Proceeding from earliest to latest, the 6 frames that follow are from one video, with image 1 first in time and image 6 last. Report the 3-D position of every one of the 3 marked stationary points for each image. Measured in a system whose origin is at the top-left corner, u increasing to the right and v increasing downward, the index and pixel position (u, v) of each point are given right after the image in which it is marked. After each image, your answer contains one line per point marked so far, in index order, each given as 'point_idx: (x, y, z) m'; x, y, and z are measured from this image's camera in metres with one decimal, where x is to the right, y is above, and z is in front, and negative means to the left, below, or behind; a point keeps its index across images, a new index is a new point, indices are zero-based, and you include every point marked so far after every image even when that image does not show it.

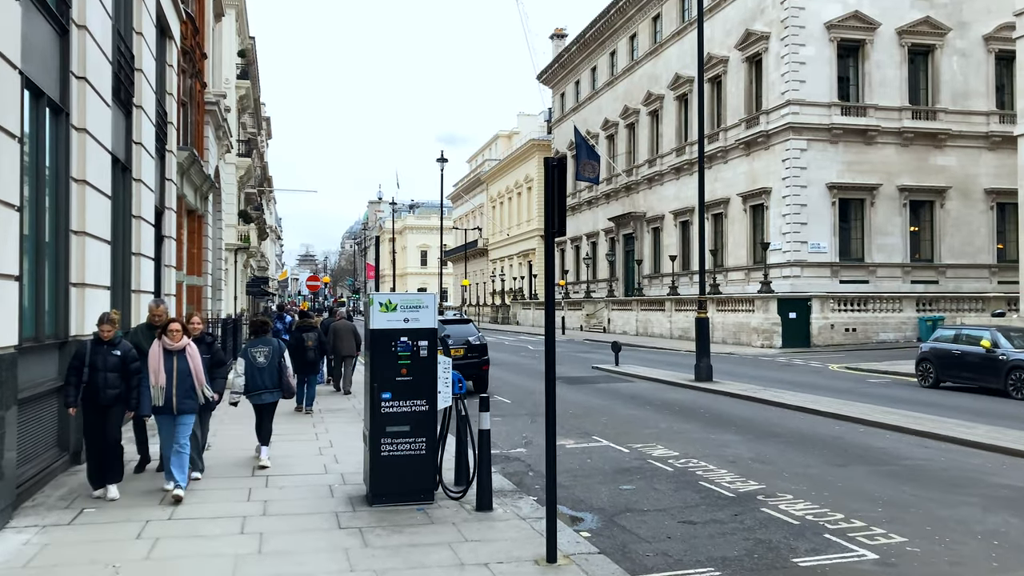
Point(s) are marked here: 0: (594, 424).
0: (+1.2, -2.0, +12.3) m
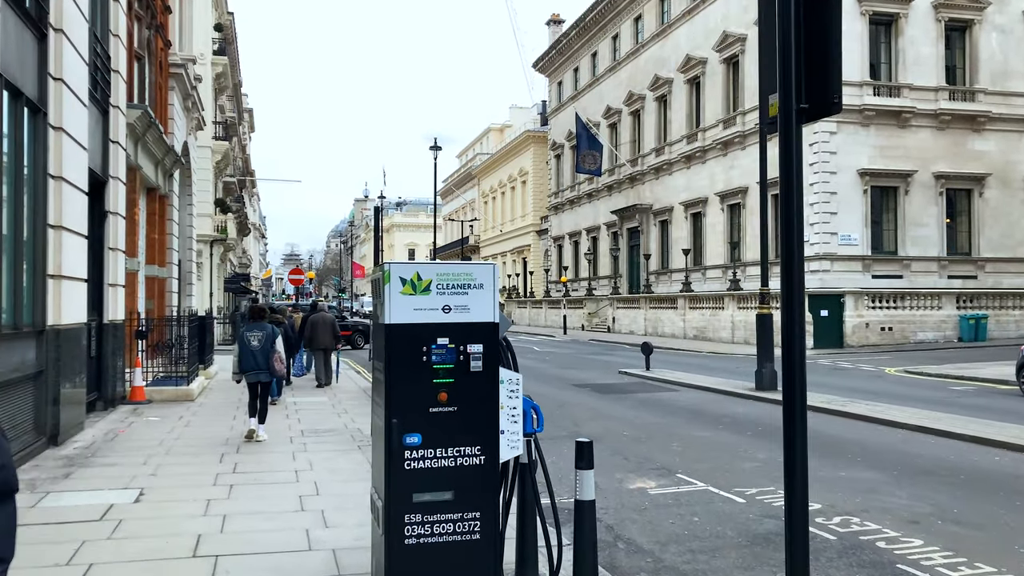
0: (+1.7, -1.8, +9.3) m
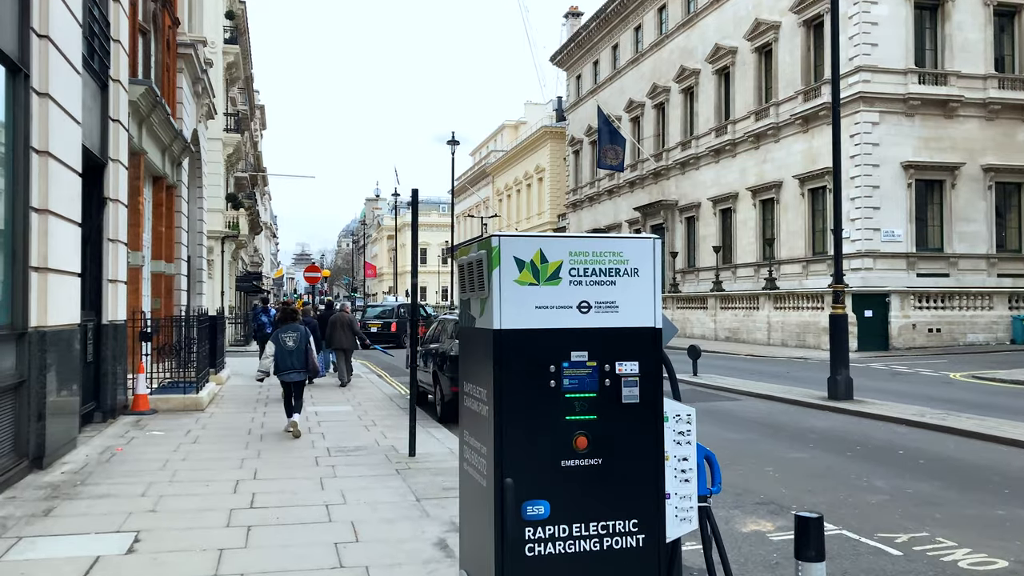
0: (+2.3, -1.8, +7.7) m
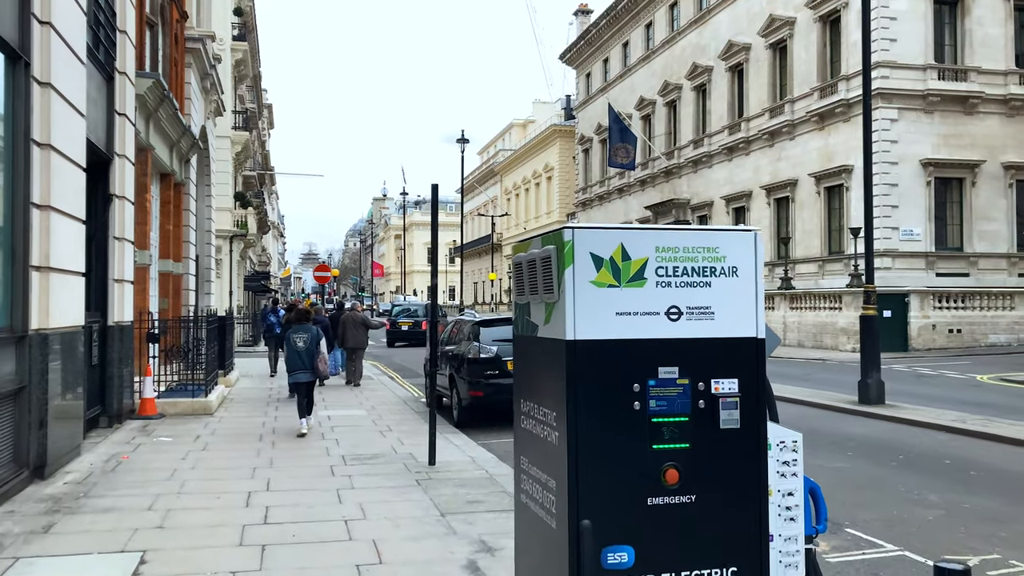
0: (+2.6, -1.8, +7.3) m
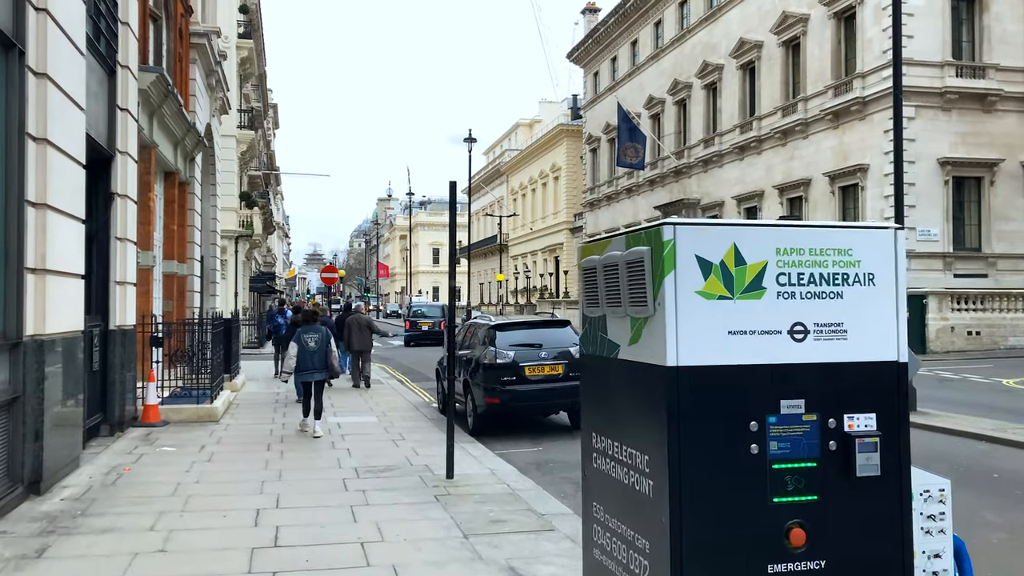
0: (+2.8, -1.8, +6.8) m
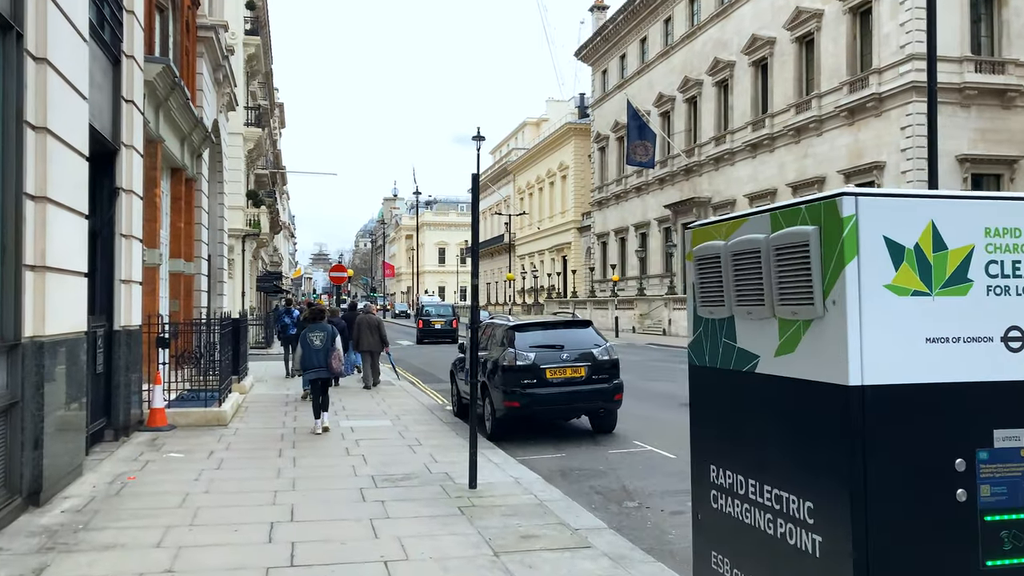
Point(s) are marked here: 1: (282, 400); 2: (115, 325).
0: (+3.0, -1.8, +6.3) m
1: (-4.0, -1.9, +14.6) m
2: (-4.7, -0.4, +10.0) m
